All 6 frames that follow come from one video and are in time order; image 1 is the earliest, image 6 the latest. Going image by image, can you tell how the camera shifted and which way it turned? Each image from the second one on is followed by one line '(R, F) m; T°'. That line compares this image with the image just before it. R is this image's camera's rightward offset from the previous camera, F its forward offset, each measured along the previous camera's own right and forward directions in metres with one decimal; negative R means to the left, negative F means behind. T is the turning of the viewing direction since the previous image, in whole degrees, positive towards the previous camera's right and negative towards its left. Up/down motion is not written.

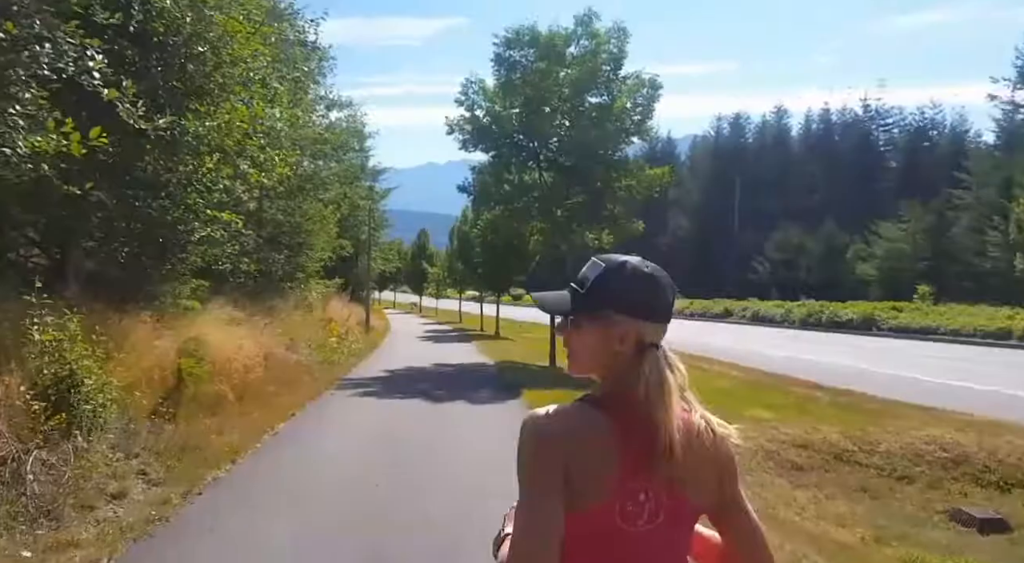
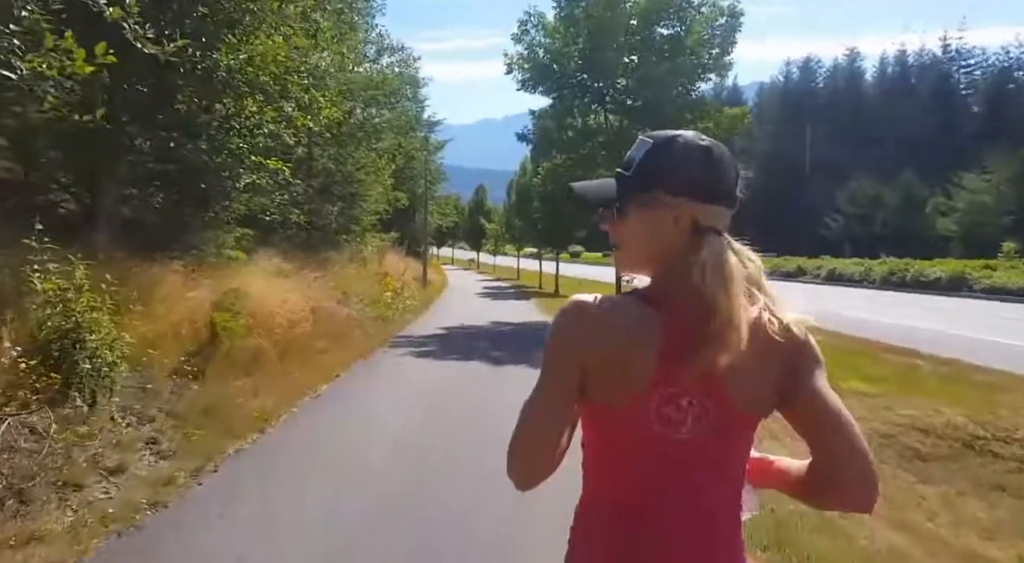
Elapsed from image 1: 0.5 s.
(-0.2, +1.4) m; -5°
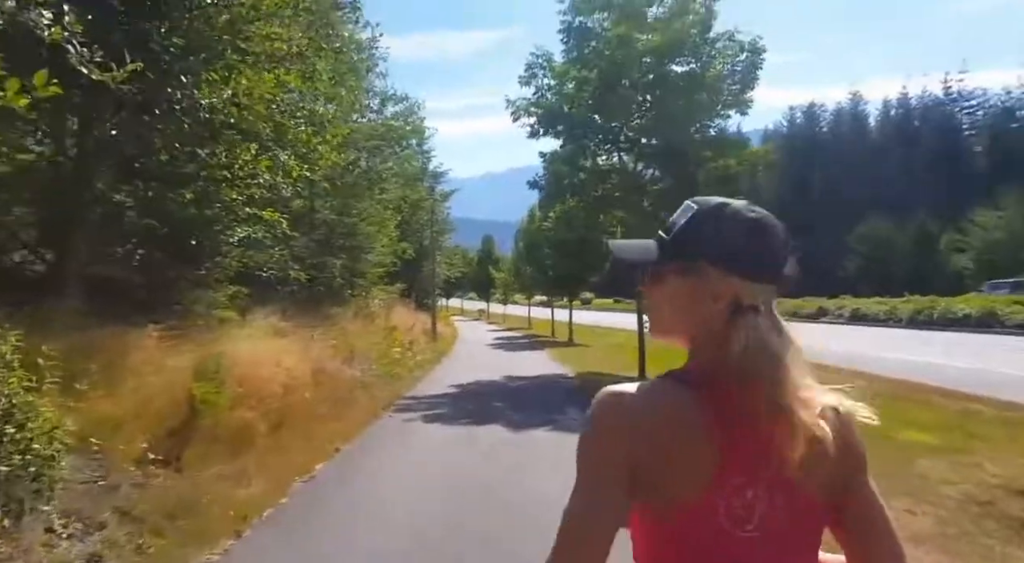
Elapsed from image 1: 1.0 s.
(-0.2, +1.2) m; -1°
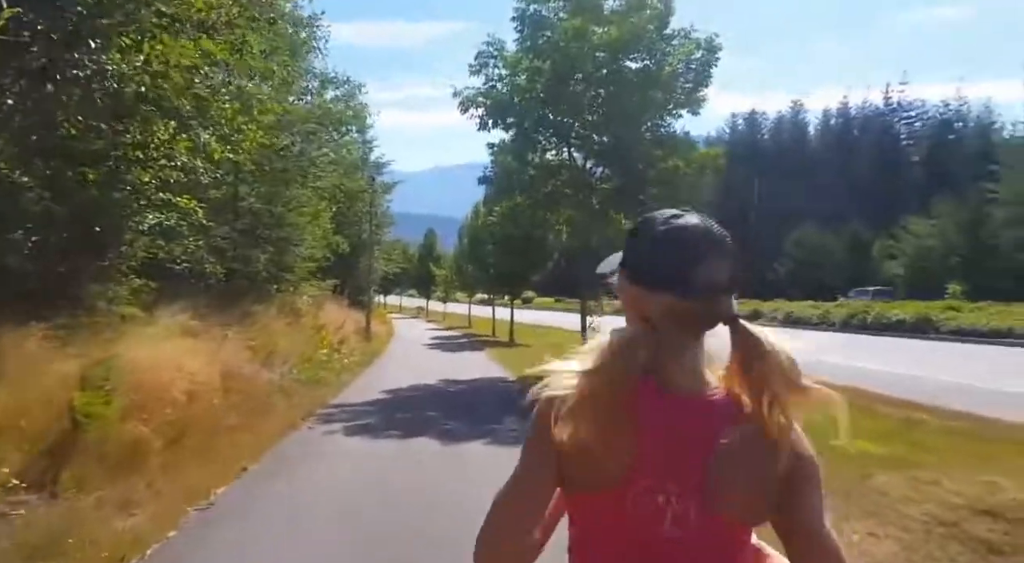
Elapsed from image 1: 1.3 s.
(0.0, +0.8) m; +5°
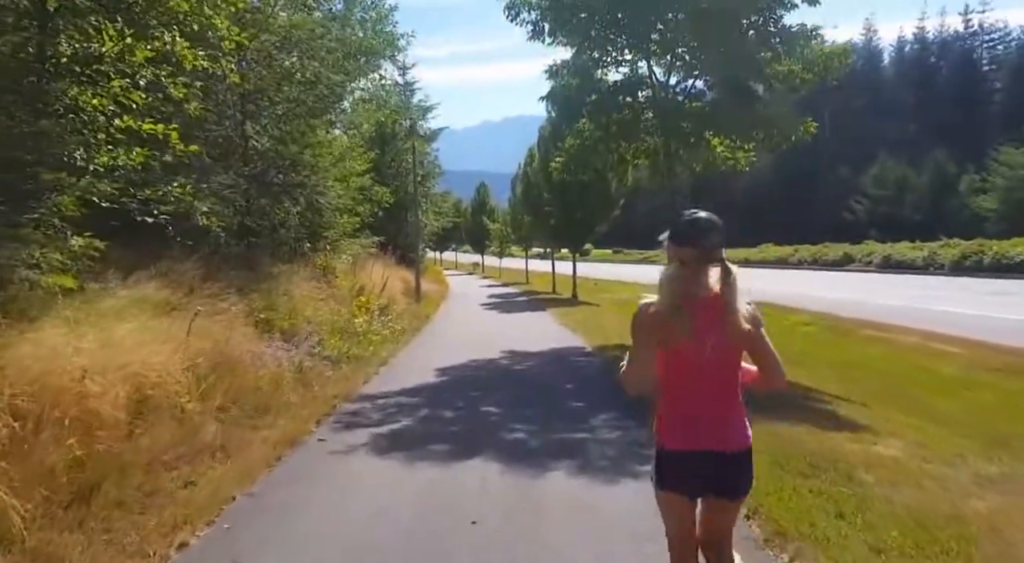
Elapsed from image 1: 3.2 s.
(-0.4, +3.5) m; -5°
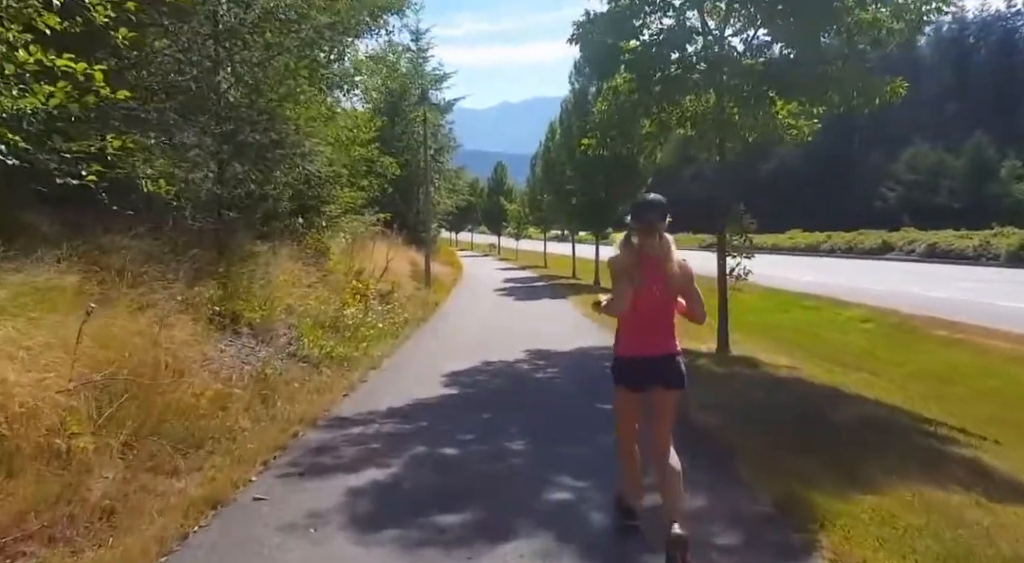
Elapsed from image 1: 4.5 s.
(-0.1, +2.3) m; -1°
